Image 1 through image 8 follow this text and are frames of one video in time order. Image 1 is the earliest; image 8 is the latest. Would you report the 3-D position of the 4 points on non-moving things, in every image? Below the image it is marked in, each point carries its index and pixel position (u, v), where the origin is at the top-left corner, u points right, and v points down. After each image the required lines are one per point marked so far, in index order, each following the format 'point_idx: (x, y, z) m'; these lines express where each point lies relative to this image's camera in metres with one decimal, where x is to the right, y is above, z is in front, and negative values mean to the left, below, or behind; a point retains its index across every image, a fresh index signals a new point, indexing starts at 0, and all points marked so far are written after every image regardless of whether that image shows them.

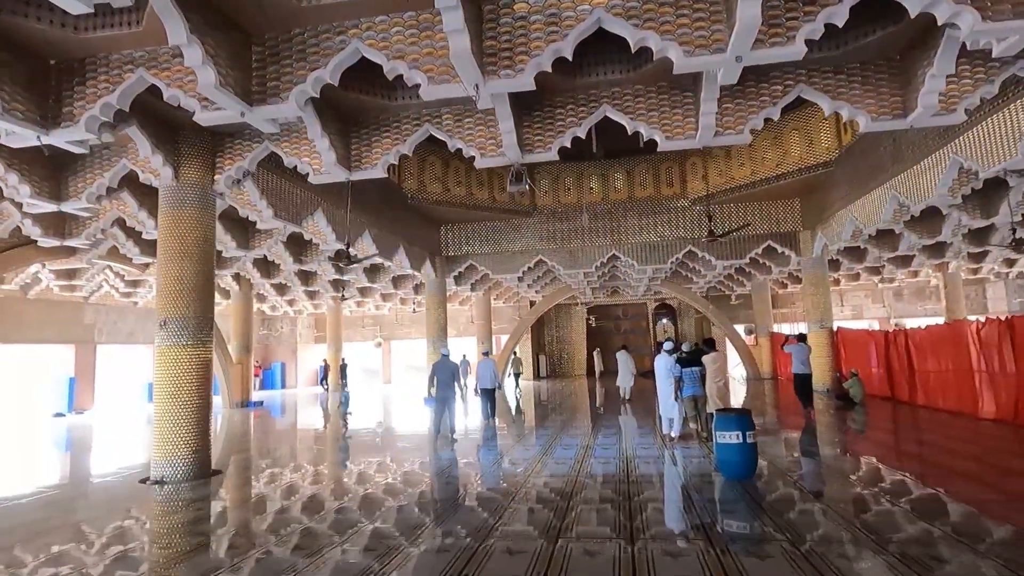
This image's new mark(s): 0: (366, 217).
0: (-1.7, +0.9, +7.3) m
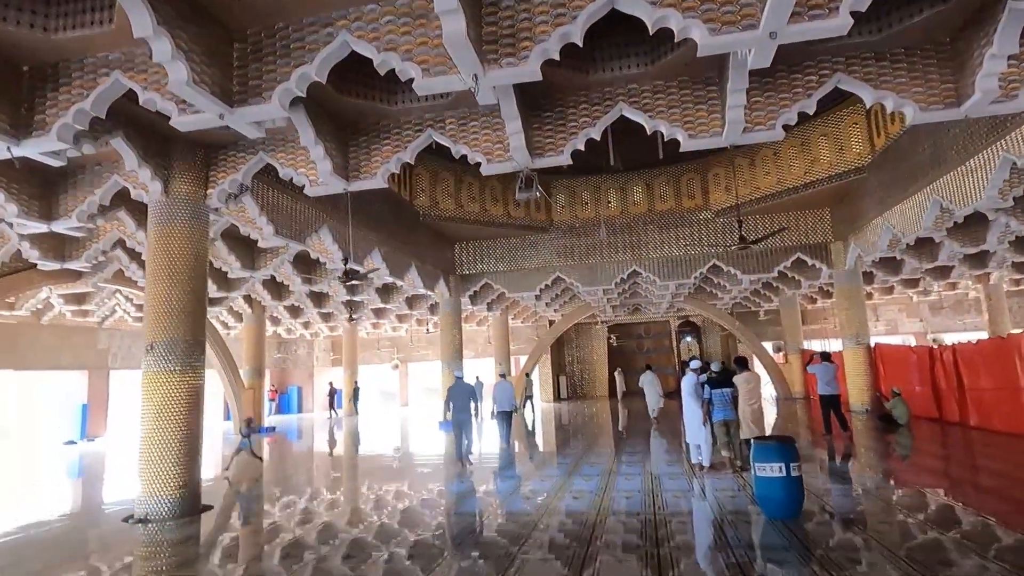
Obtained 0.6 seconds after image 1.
0: (-1.5, +0.6, +7.0) m
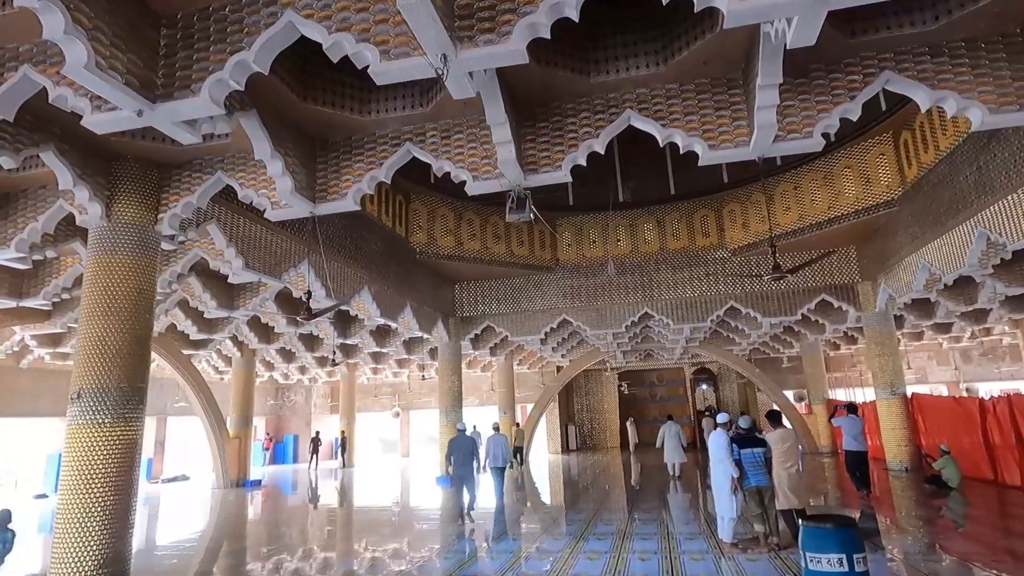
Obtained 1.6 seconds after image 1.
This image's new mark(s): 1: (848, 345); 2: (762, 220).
0: (-1.5, +0.2, +6.5) m
1: (+6.3, -1.0, +11.2) m
2: (+3.2, +0.9, +7.8) m
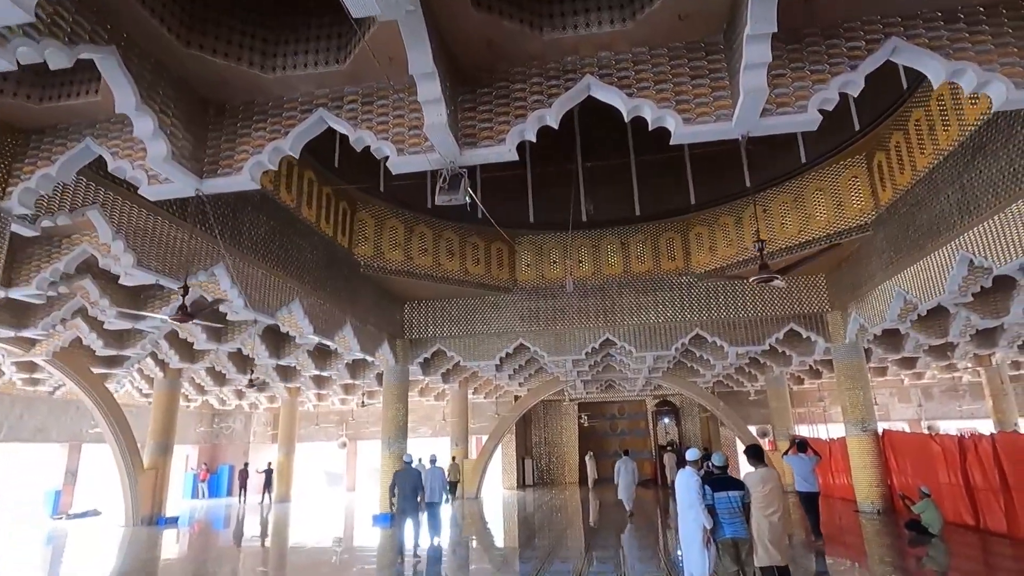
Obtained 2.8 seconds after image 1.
0: (-2.0, 0.0, +5.8) m
1: (+5.4, -1.6, +10.9) m
2: (+2.7, +0.5, +7.5) m
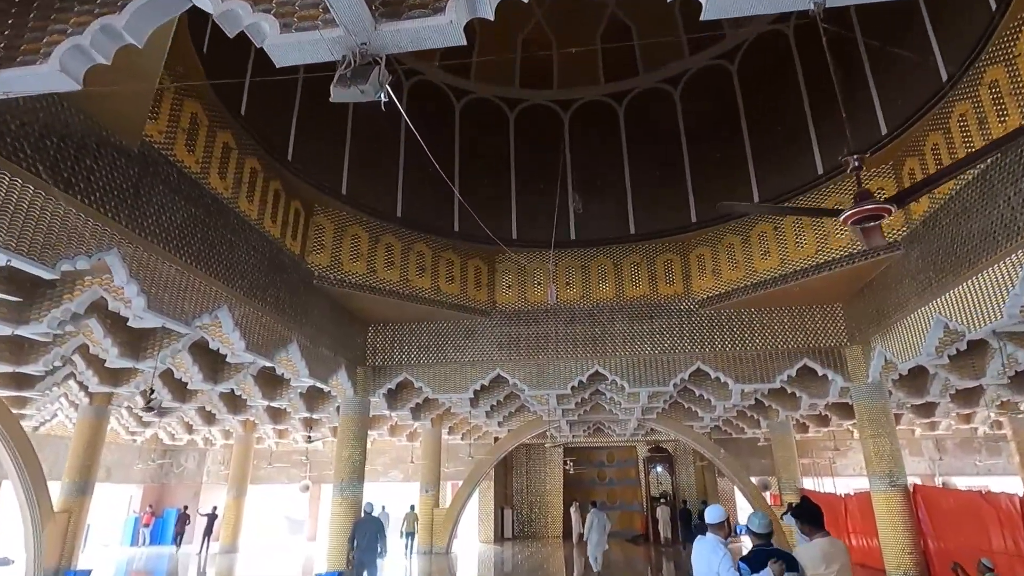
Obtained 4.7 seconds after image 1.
0: (-2.2, 0.0, +4.9) m
1: (+5.1, -2.3, +9.9) m
2: (+2.4, +0.2, +6.6) m
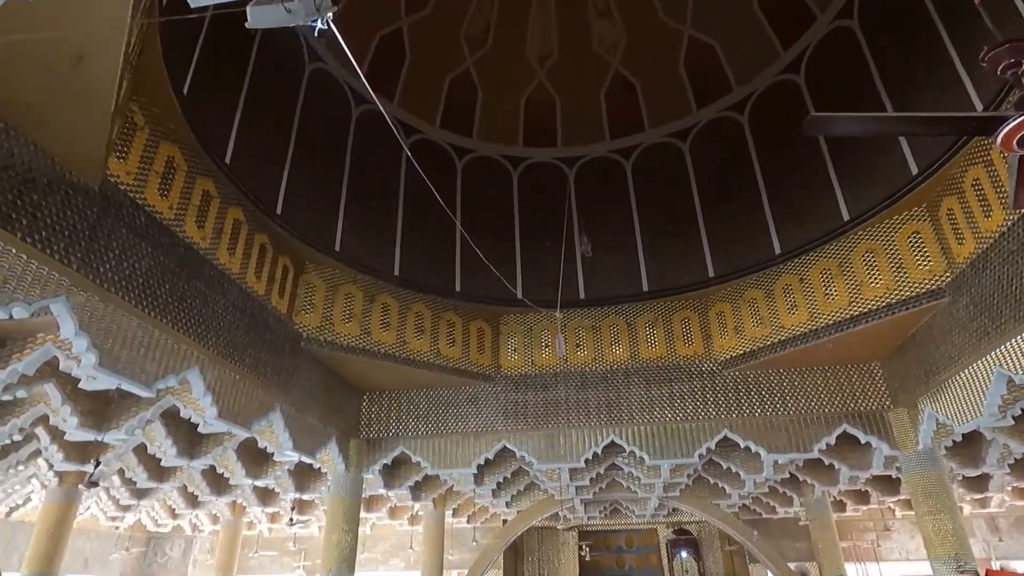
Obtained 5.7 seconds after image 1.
0: (-2.2, -0.4, +4.4) m
1: (+5.2, -3.2, +9.0) m
2: (+2.5, -0.3, +6.1) m
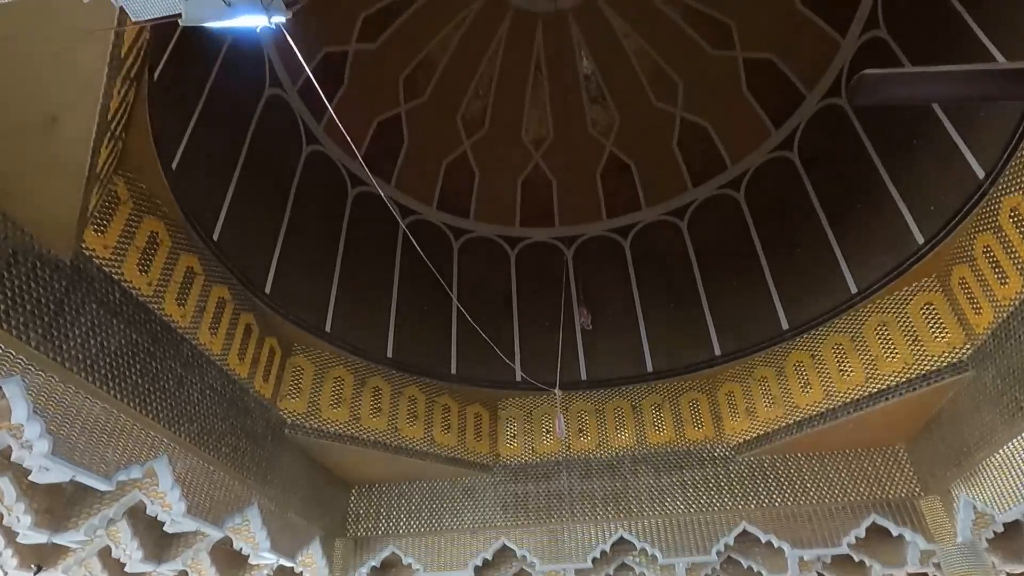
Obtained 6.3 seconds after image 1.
0: (-2.2, -1.0, +4.1) m
1: (+5.3, -4.3, +8.2) m
2: (+2.5, -1.1, +5.7) m
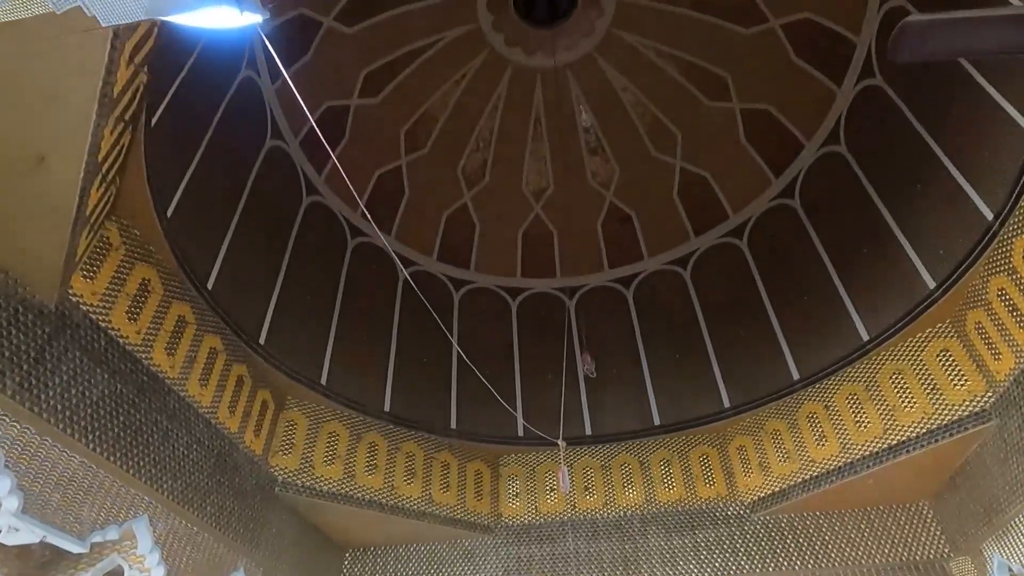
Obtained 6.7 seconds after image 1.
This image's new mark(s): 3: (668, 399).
0: (-2.2, -1.3, +3.8) m
1: (+5.3, -4.9, +7.6) m
2: (+2.5, -1.5, +5.5) m
3: (+1.7, -1.2, +6.5) m
